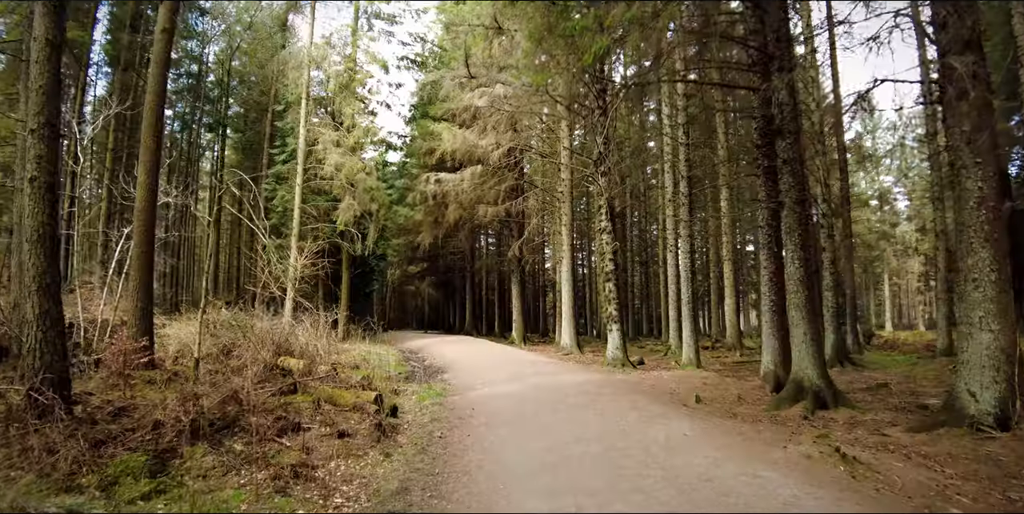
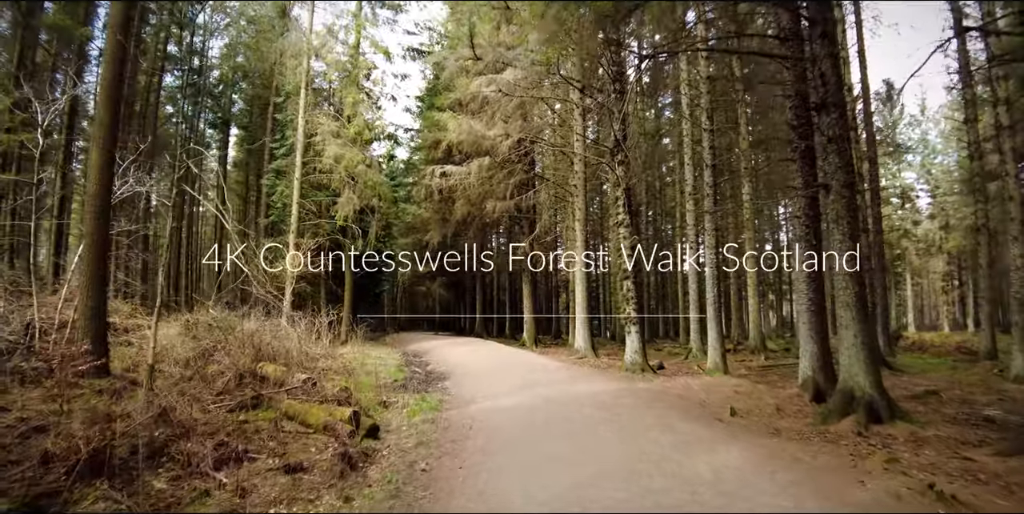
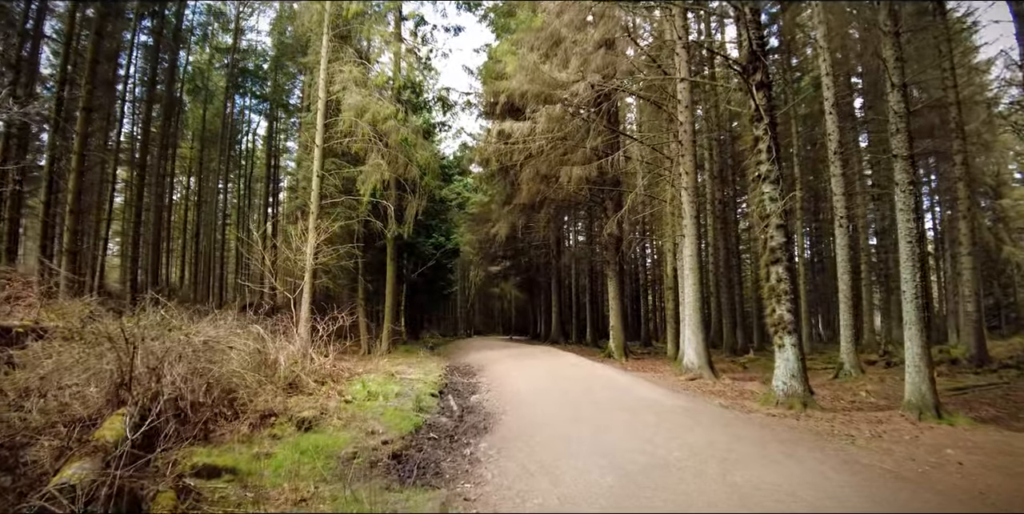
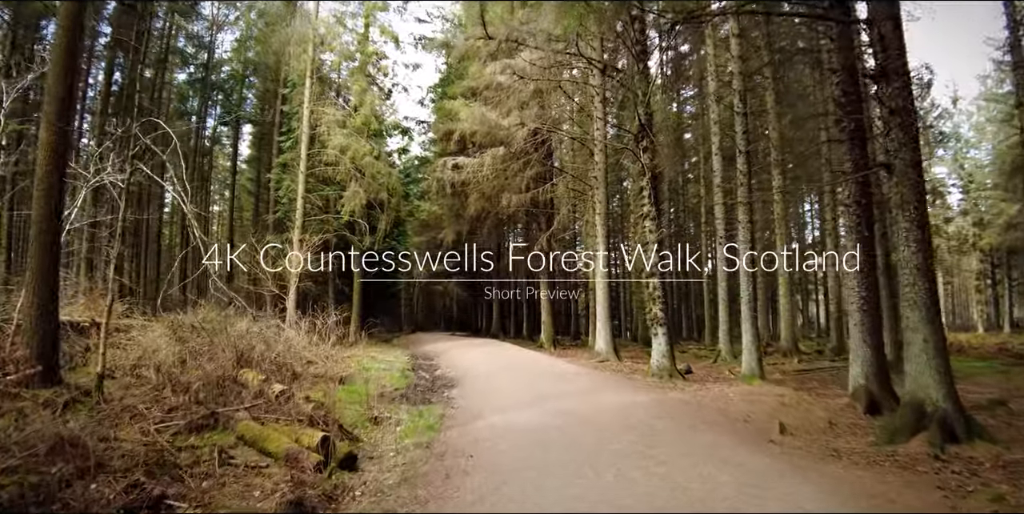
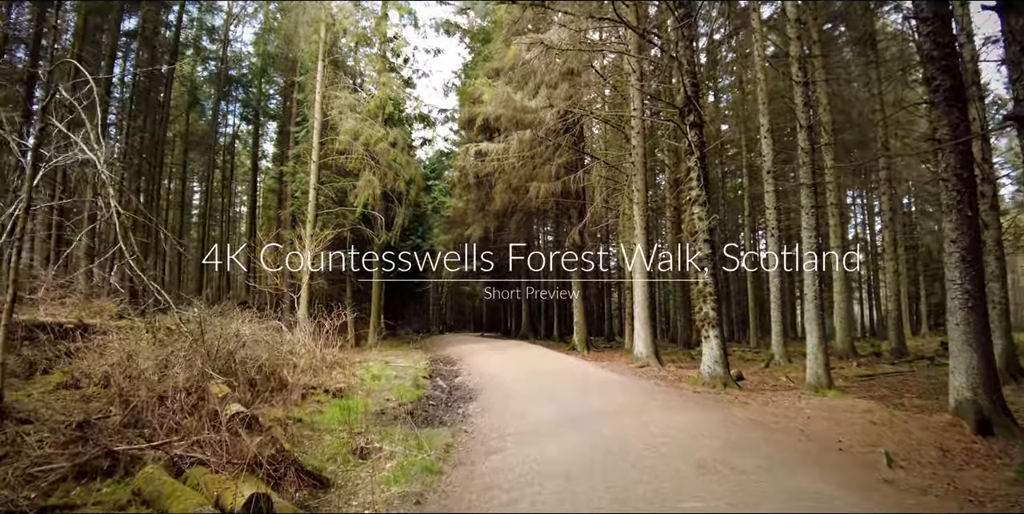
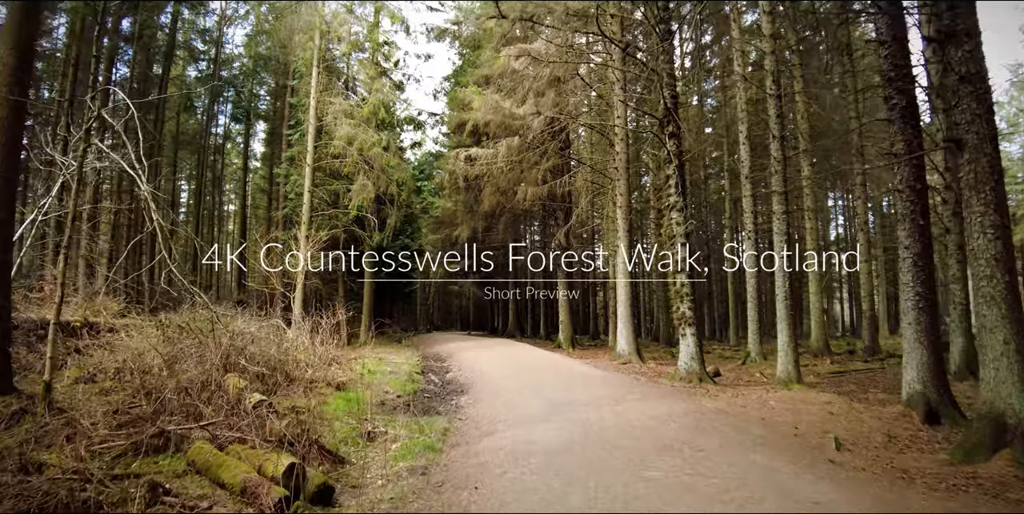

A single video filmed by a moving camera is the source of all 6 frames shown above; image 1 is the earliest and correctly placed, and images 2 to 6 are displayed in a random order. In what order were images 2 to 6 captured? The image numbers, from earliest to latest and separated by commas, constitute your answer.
2, 4, 6, 5, 3
